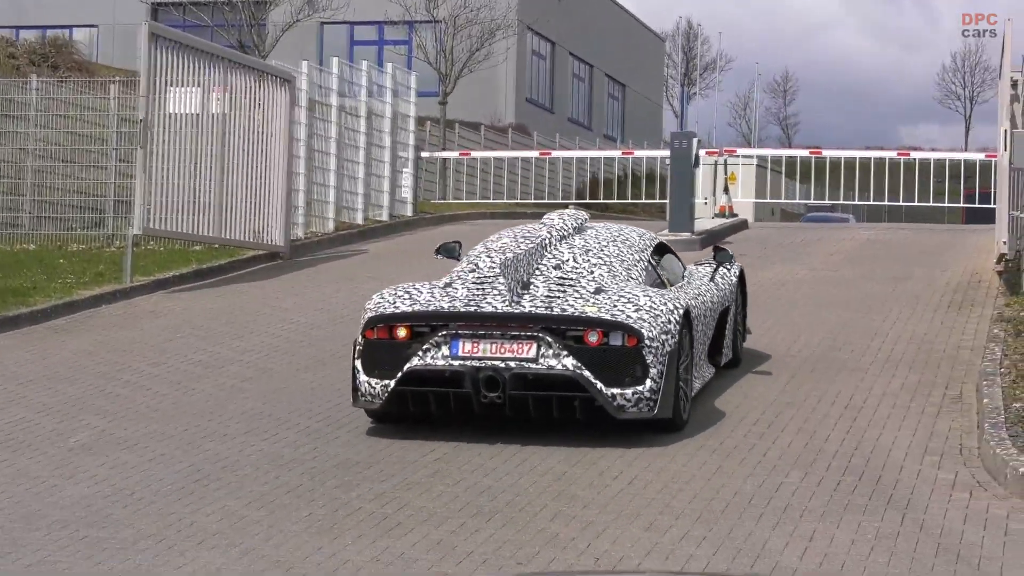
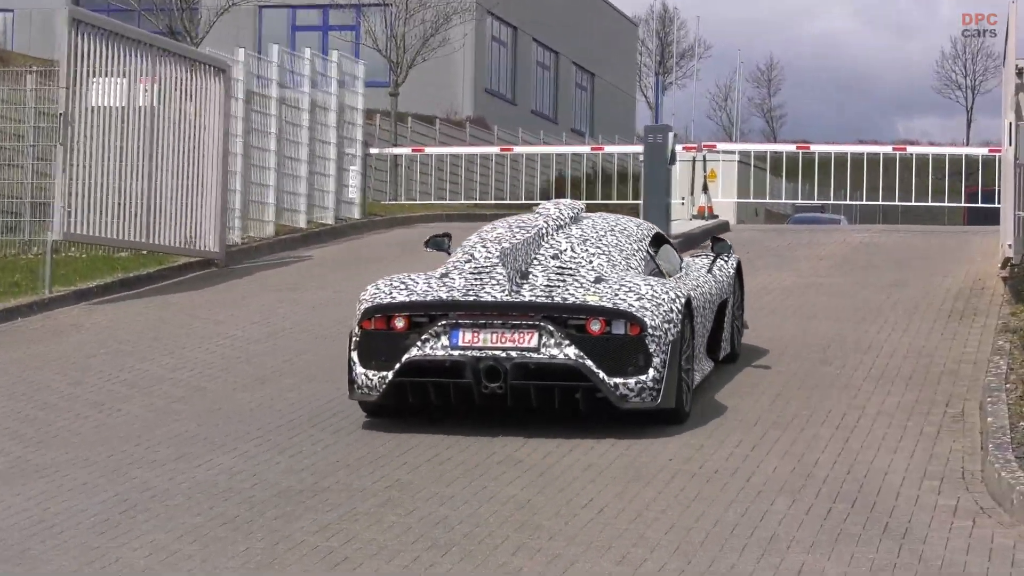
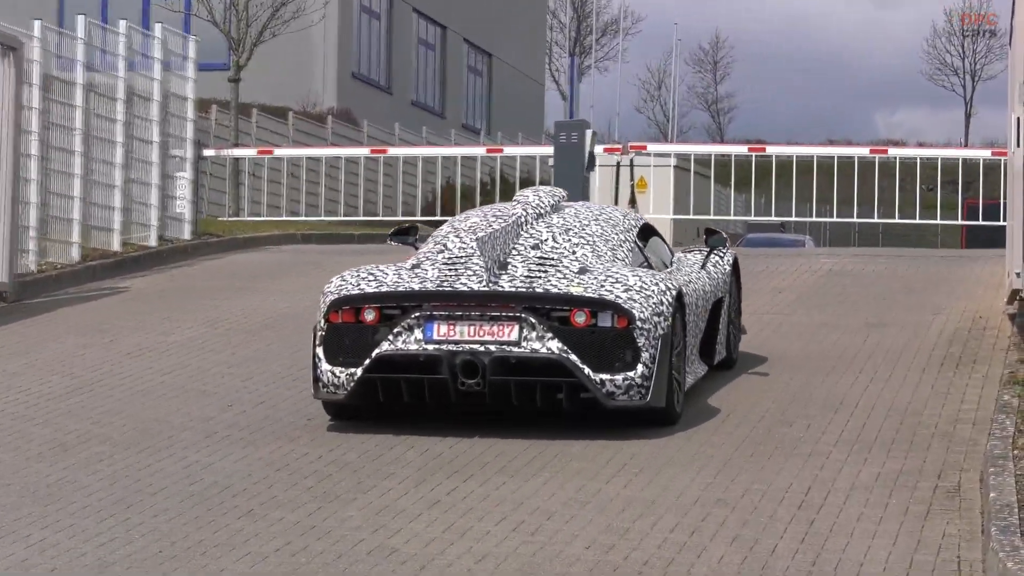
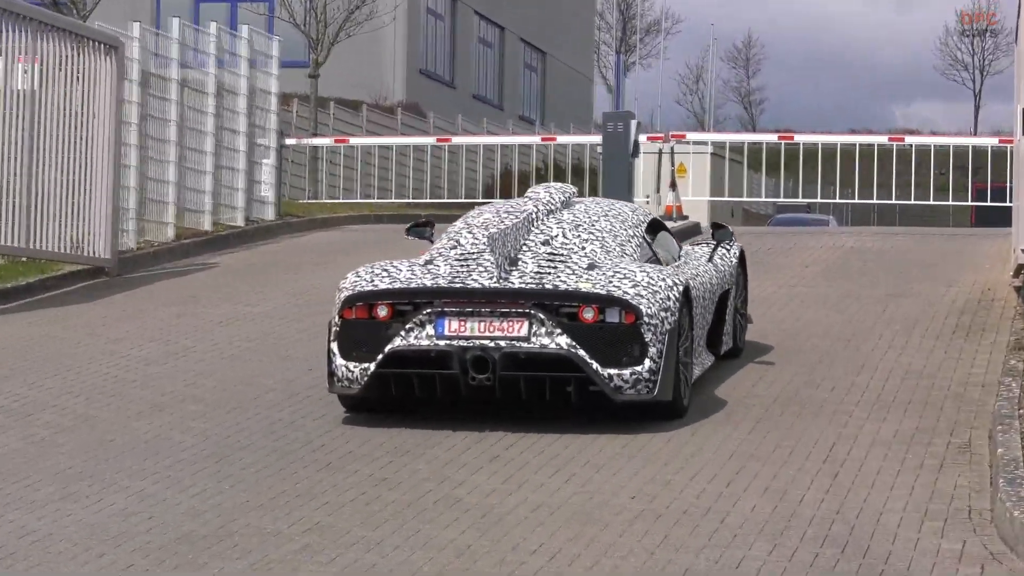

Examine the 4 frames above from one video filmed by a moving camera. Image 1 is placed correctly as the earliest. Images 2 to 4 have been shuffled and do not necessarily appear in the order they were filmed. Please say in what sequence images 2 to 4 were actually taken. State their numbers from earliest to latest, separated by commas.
2, 4, 3
